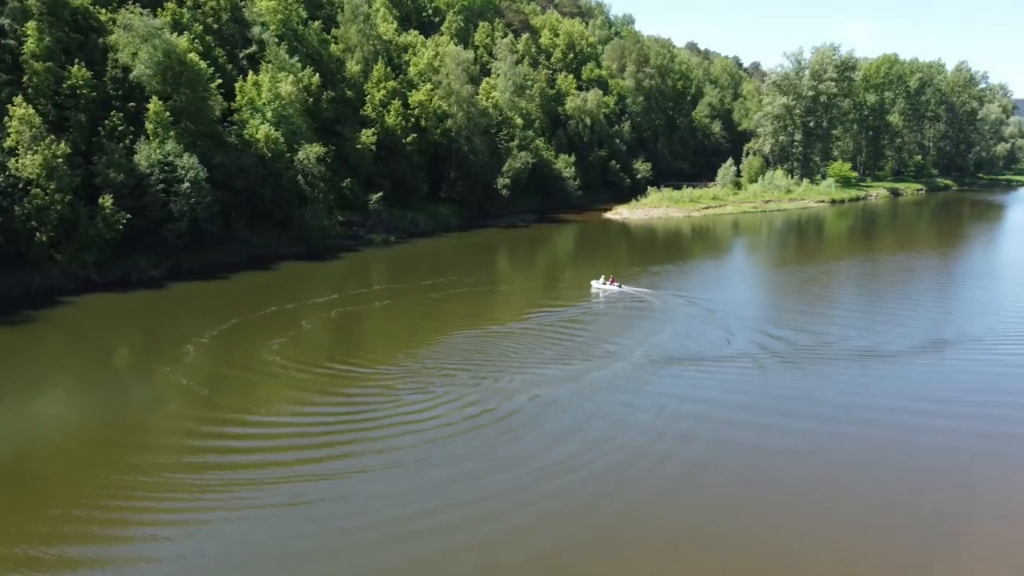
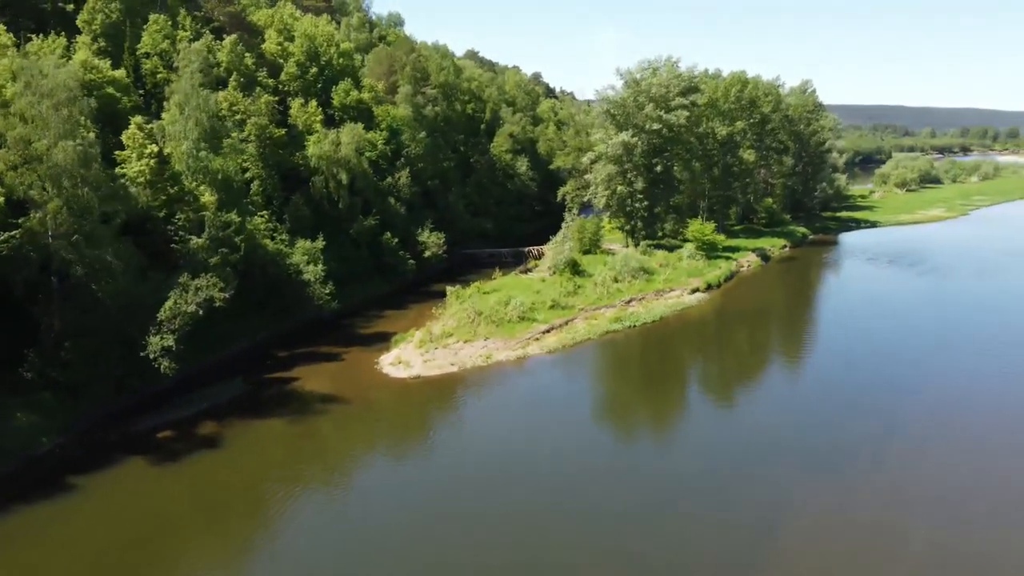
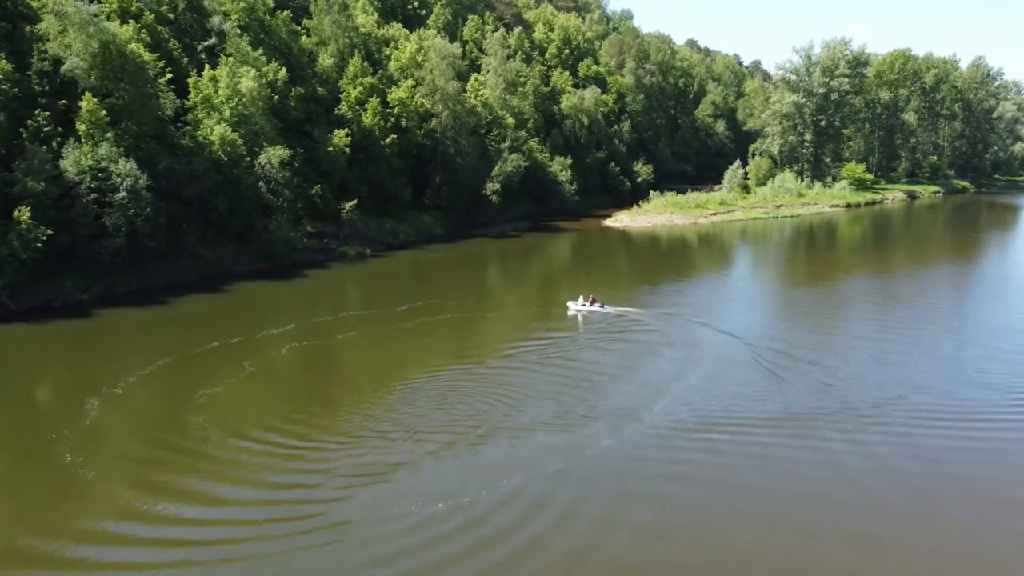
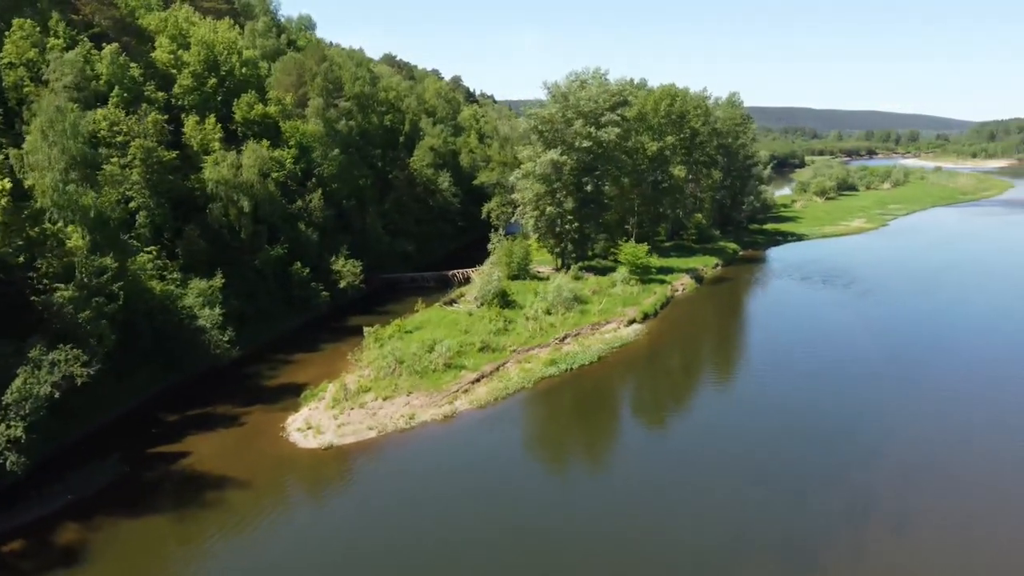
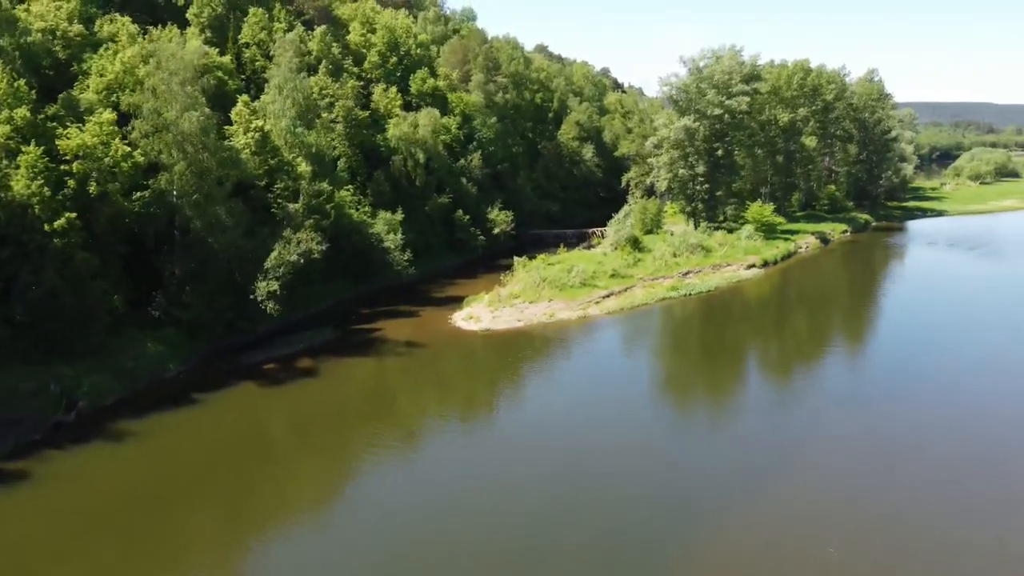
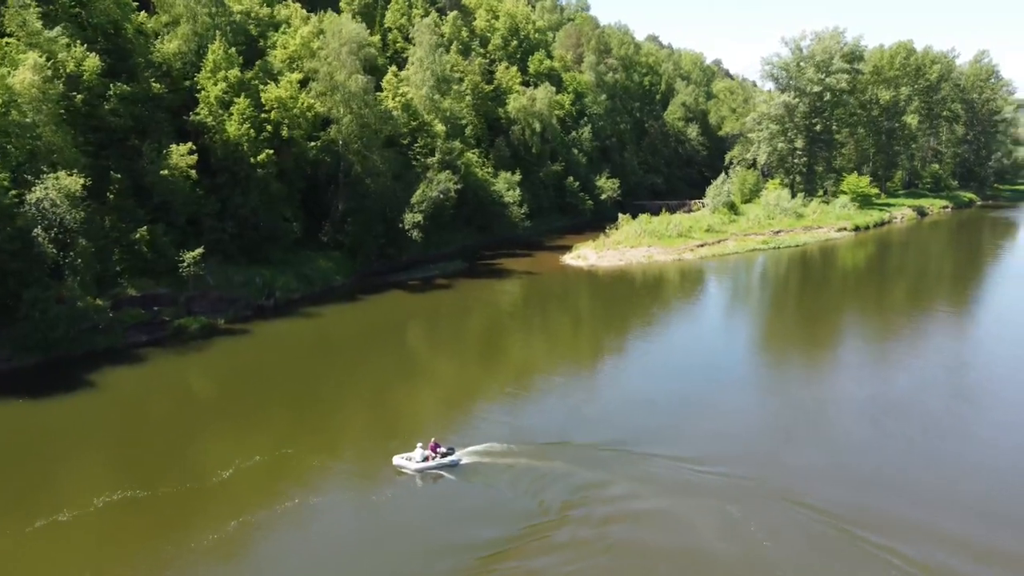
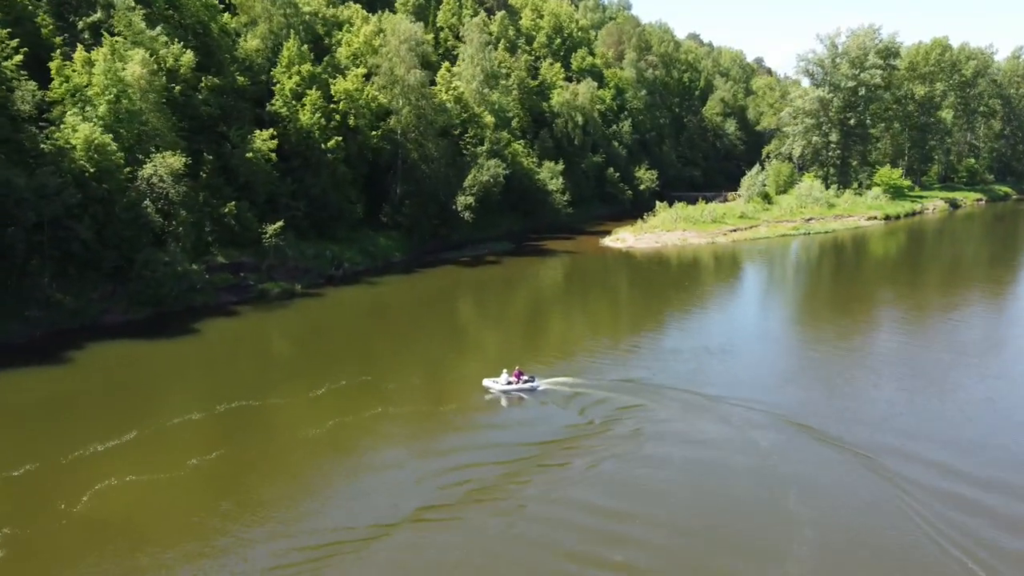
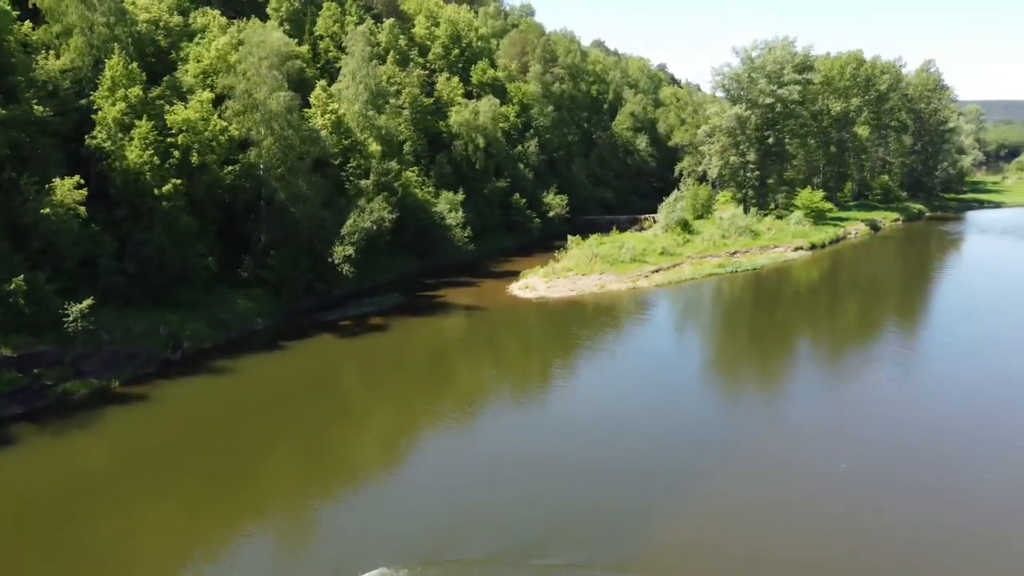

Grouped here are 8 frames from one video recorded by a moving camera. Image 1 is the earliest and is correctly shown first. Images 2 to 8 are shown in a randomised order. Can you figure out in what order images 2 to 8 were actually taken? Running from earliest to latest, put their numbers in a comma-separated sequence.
3, 7, 6, 8, 5, 2, 4
